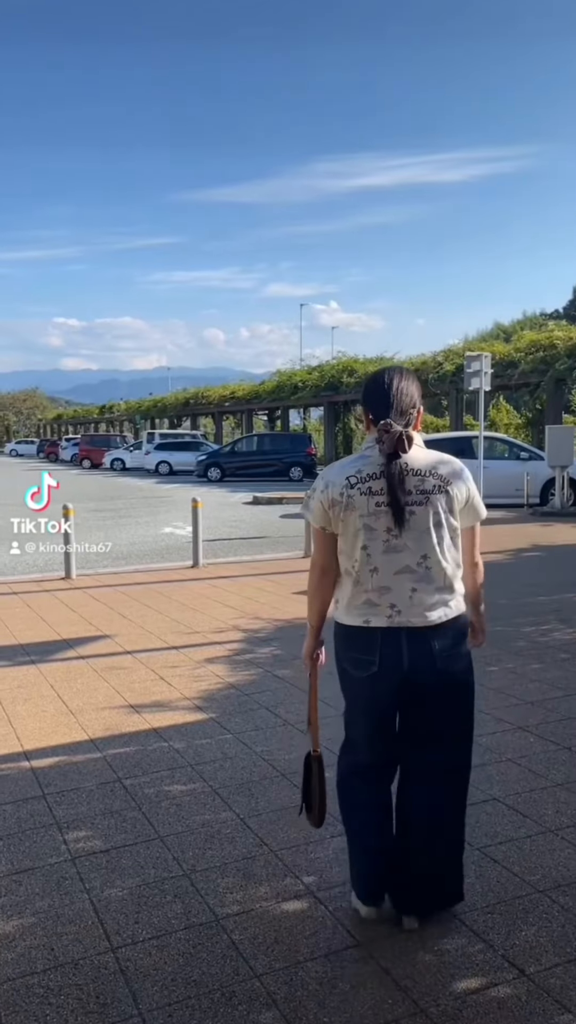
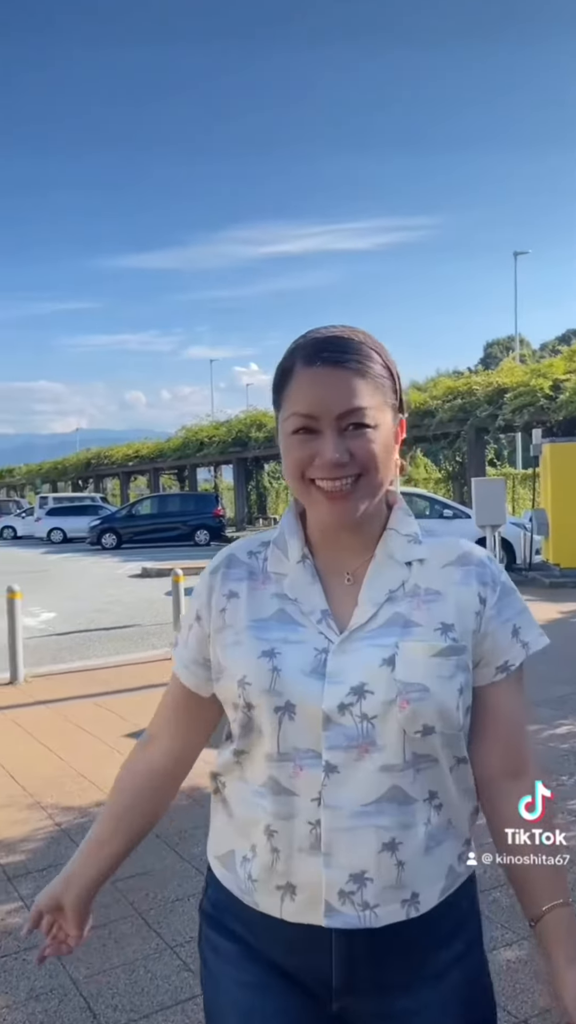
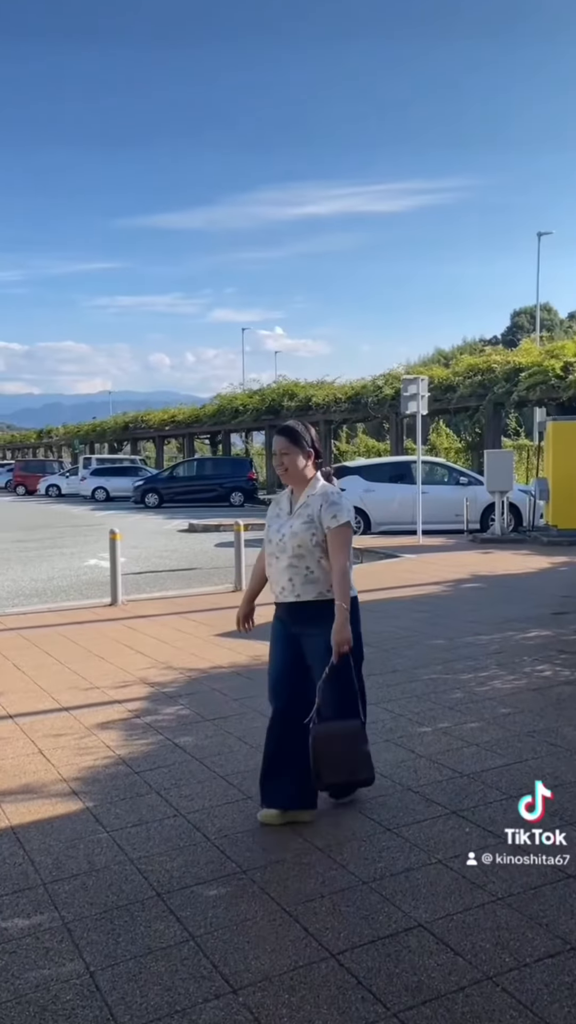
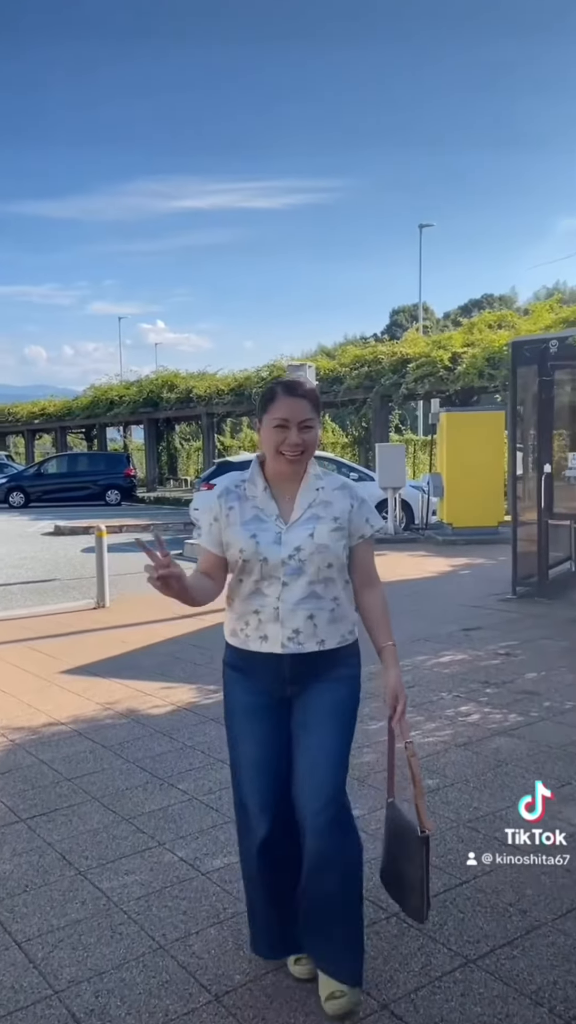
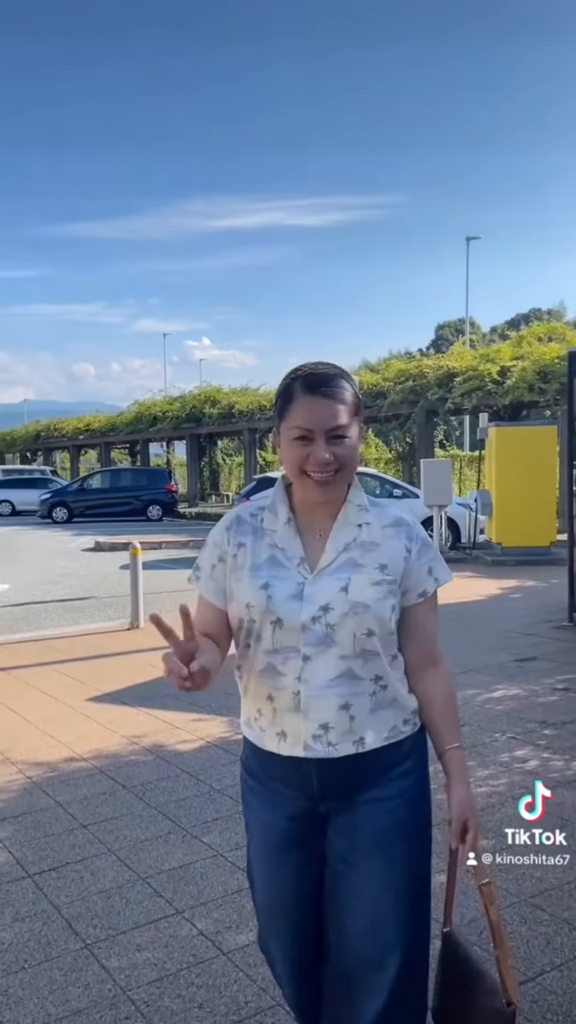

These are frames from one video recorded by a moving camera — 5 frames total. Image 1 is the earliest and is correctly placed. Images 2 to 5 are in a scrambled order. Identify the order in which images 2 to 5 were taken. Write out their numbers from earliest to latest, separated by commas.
3, 4, 5, 2
